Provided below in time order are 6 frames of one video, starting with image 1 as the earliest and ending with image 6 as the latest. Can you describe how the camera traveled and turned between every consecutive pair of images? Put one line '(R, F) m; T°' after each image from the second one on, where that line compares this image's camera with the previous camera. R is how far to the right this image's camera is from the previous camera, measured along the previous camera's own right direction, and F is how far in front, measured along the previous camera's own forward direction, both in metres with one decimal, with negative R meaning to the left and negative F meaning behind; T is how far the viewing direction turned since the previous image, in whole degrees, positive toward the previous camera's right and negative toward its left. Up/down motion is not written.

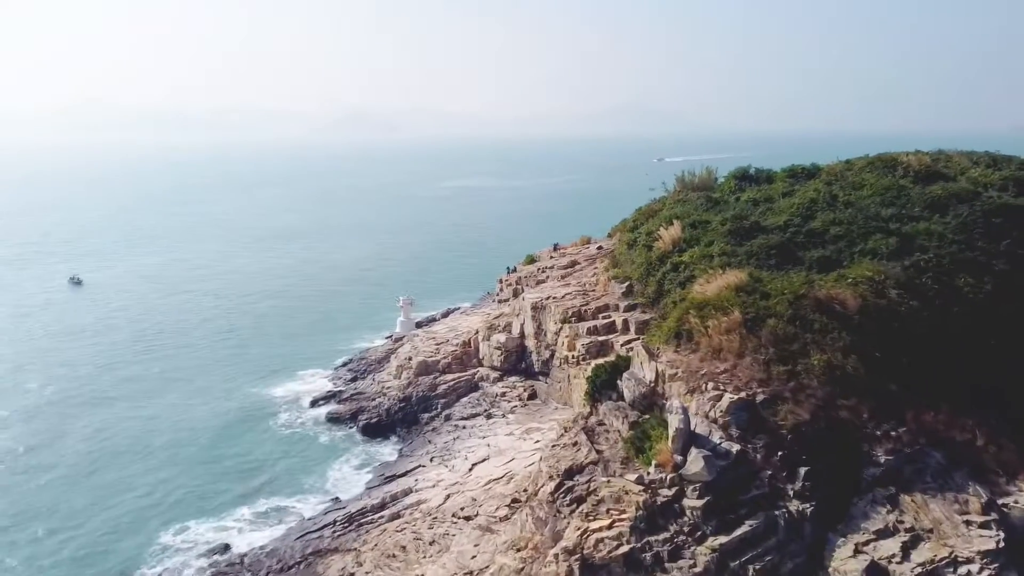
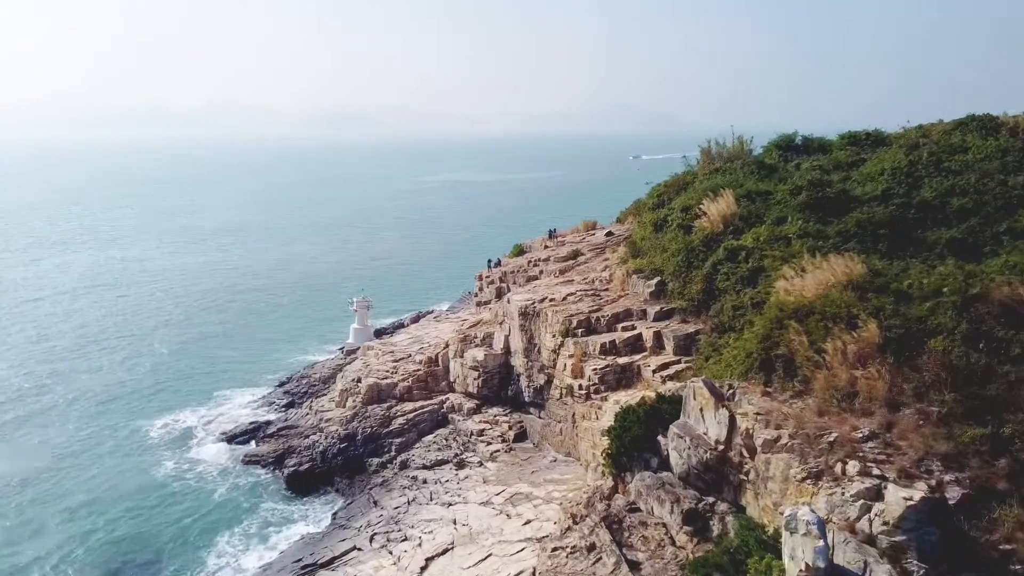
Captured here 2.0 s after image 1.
(+0.3, +8.4) m; +1°
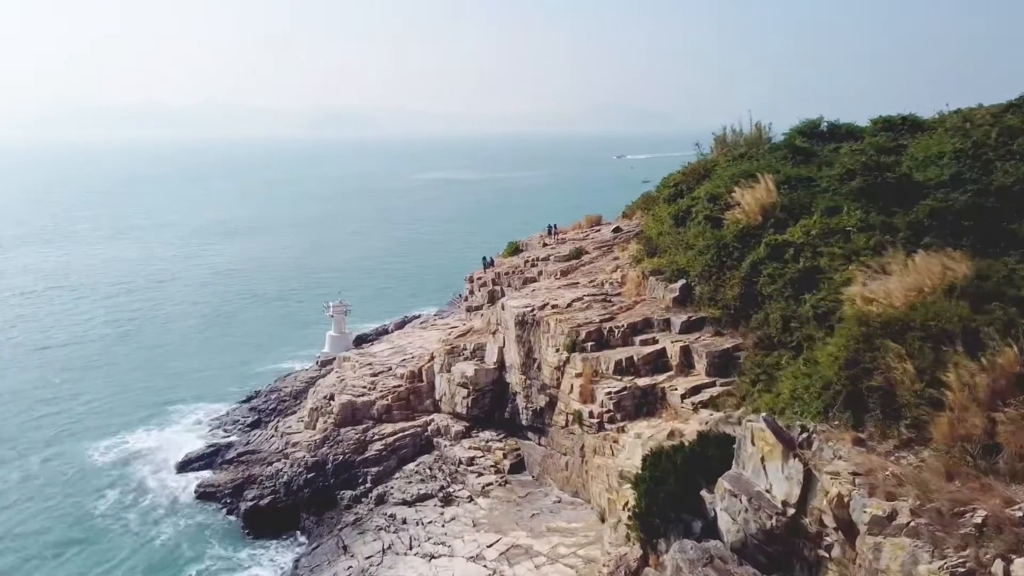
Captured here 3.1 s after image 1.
(0.0, +3.2) m; 0°
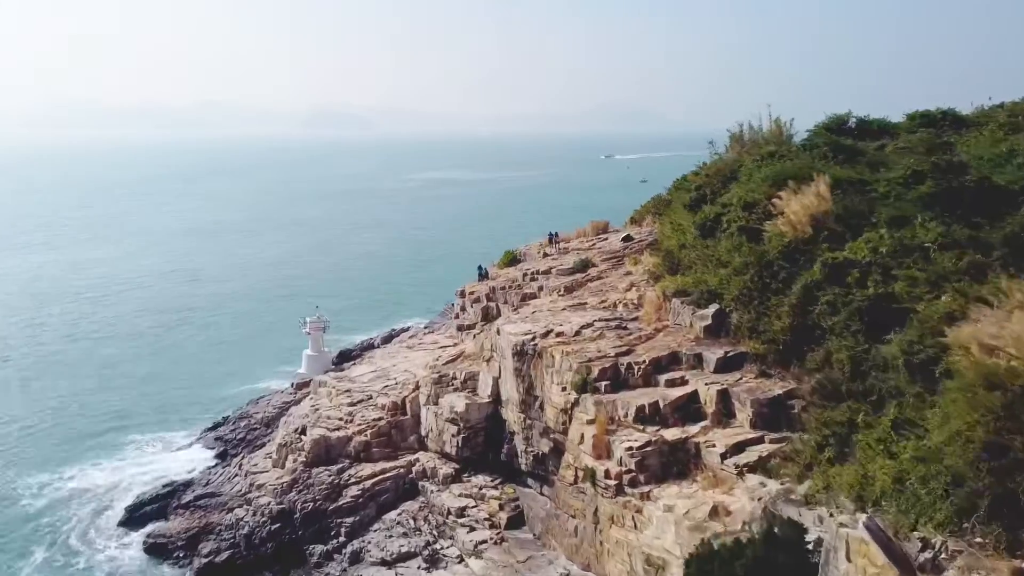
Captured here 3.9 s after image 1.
(0.0, +2.7) m; 0°
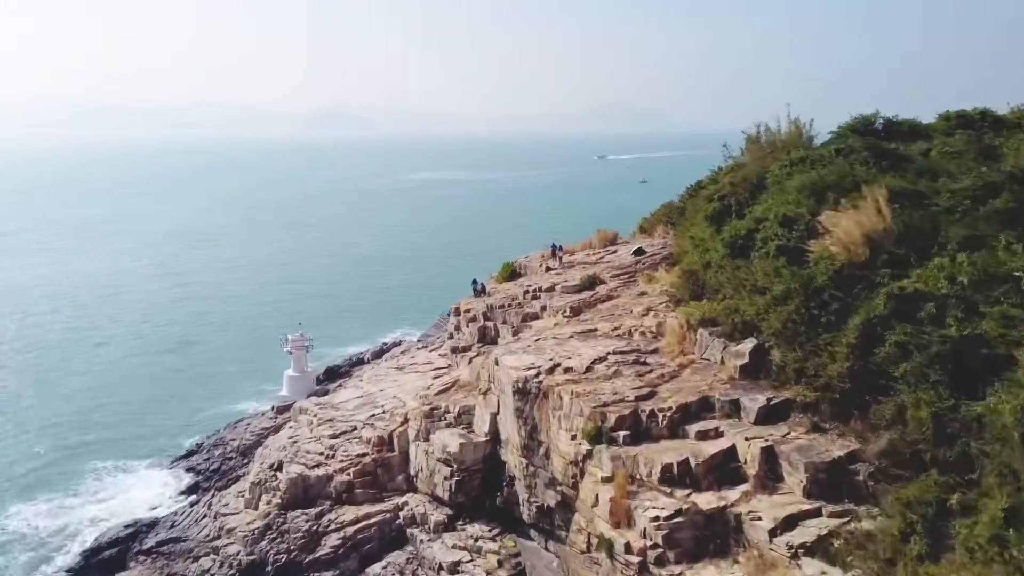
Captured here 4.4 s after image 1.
(0.0, +2.0) m; 0°
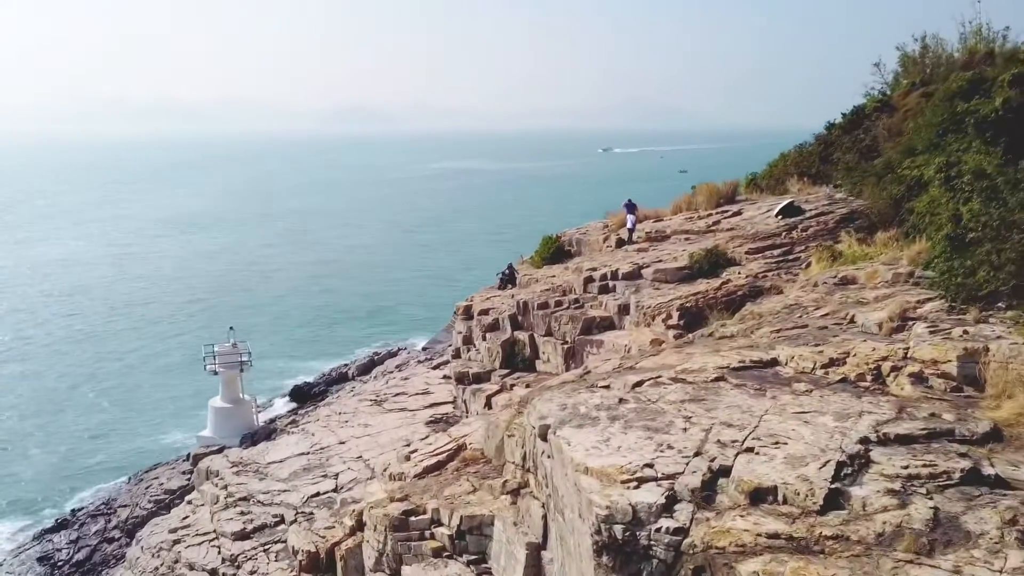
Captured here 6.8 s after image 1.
(-0.3, +8.2) m; -2°
